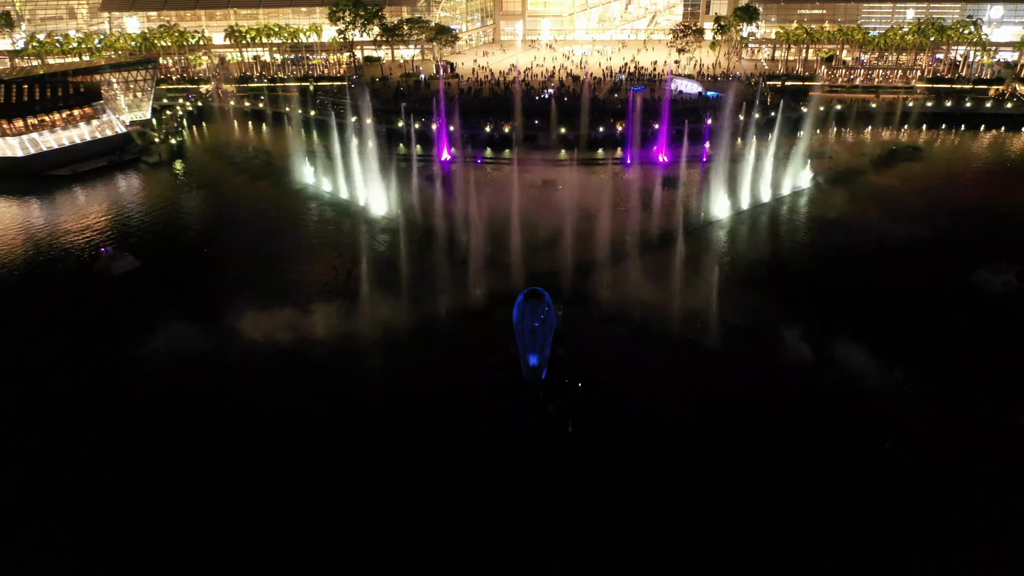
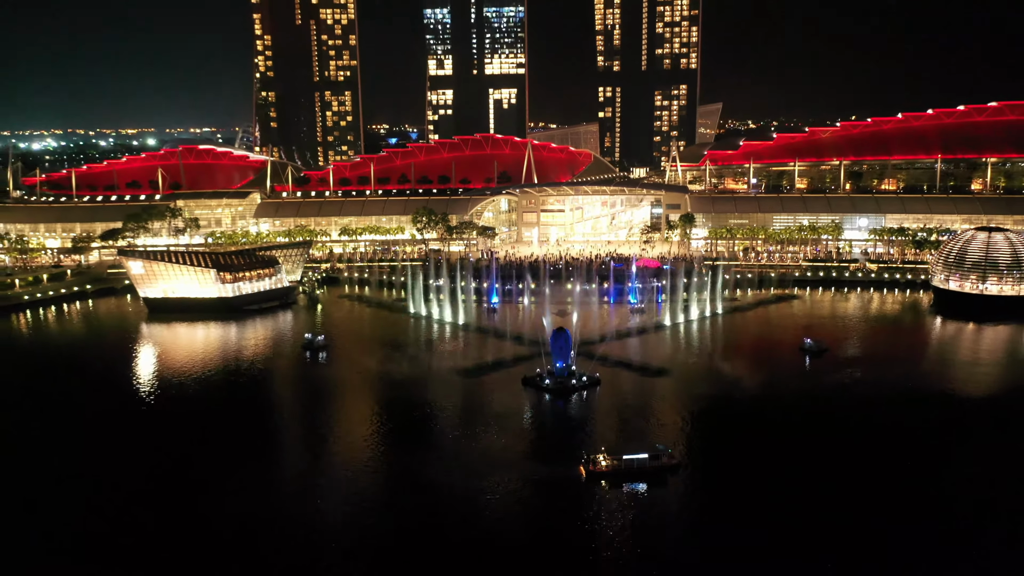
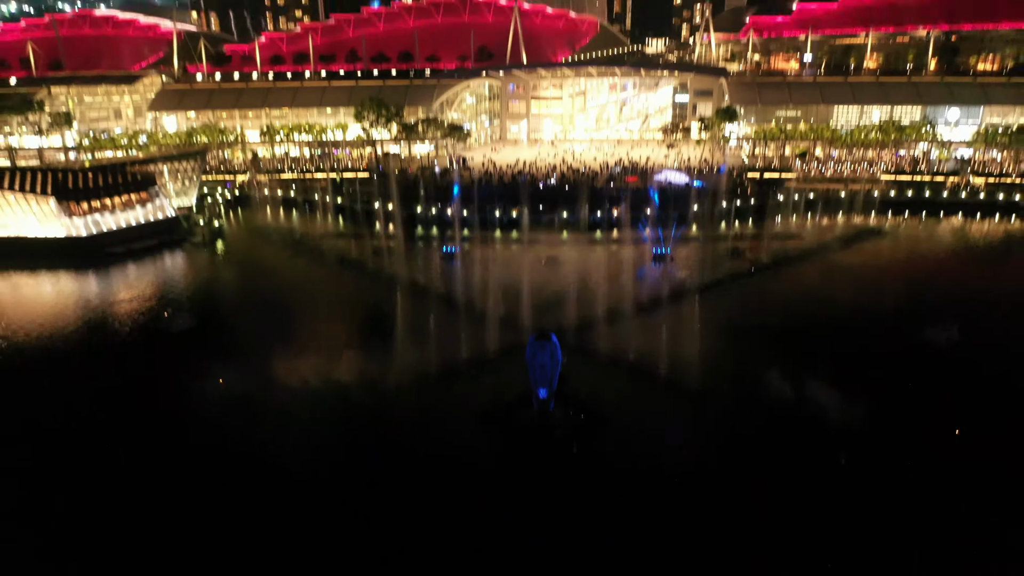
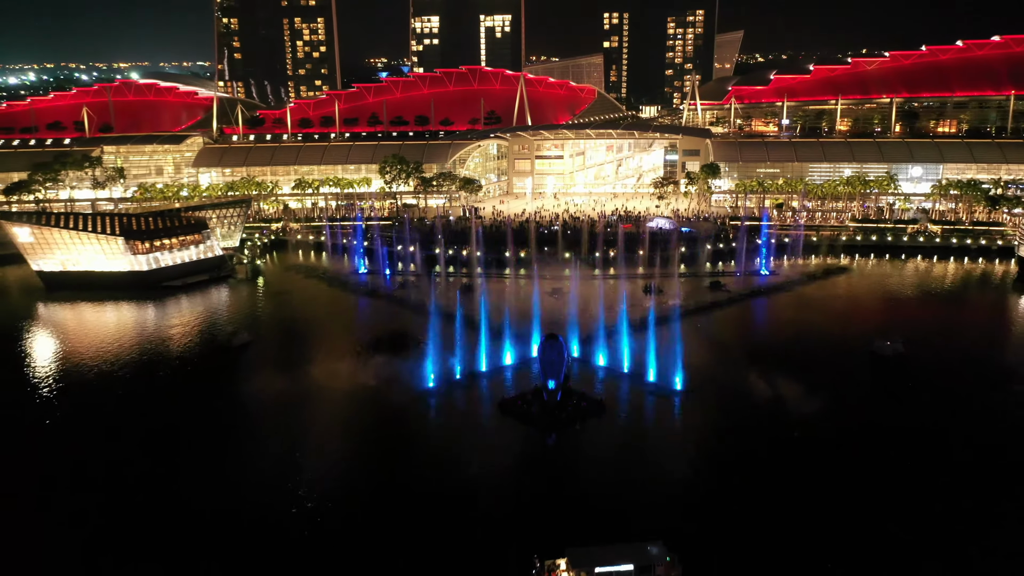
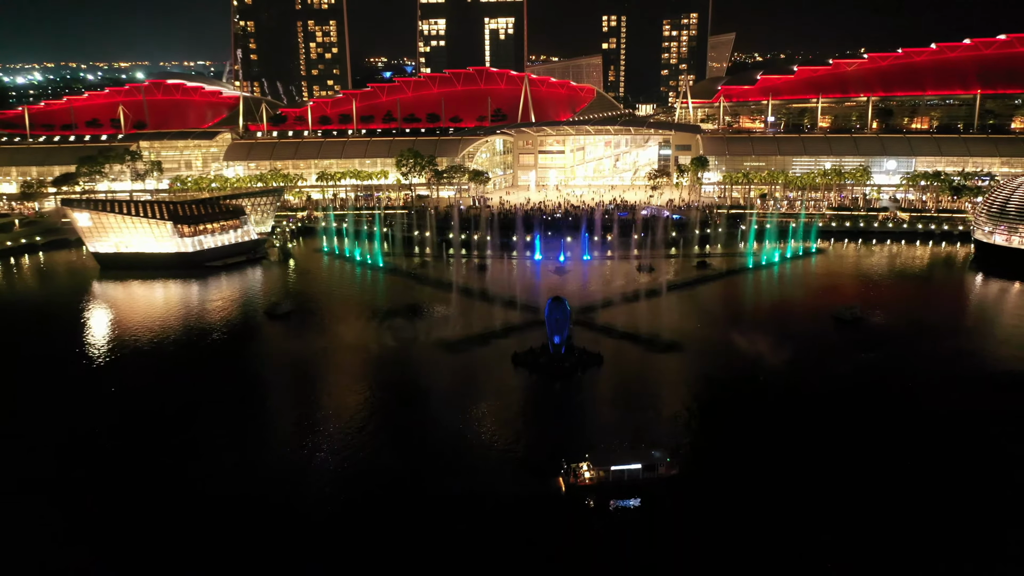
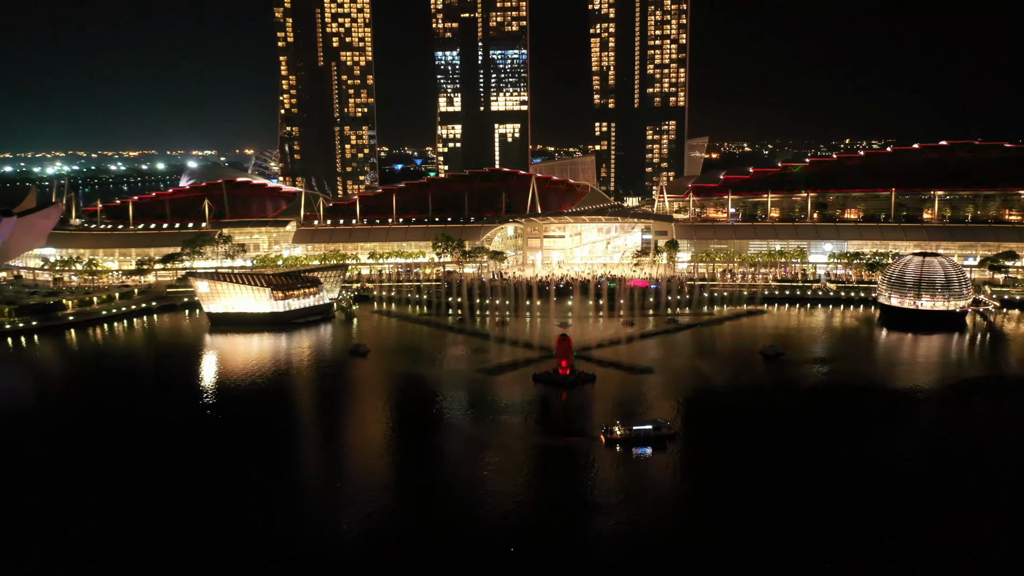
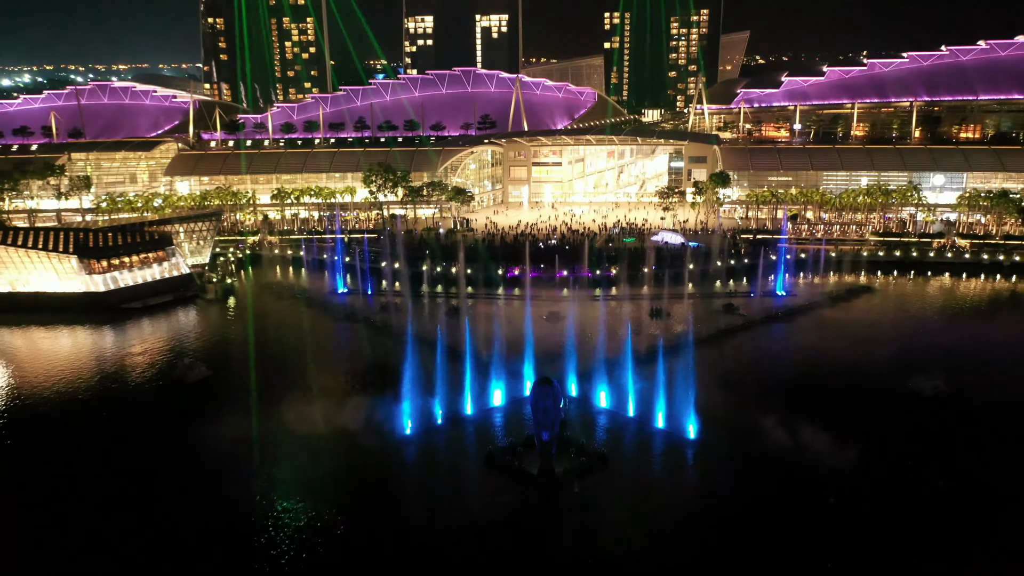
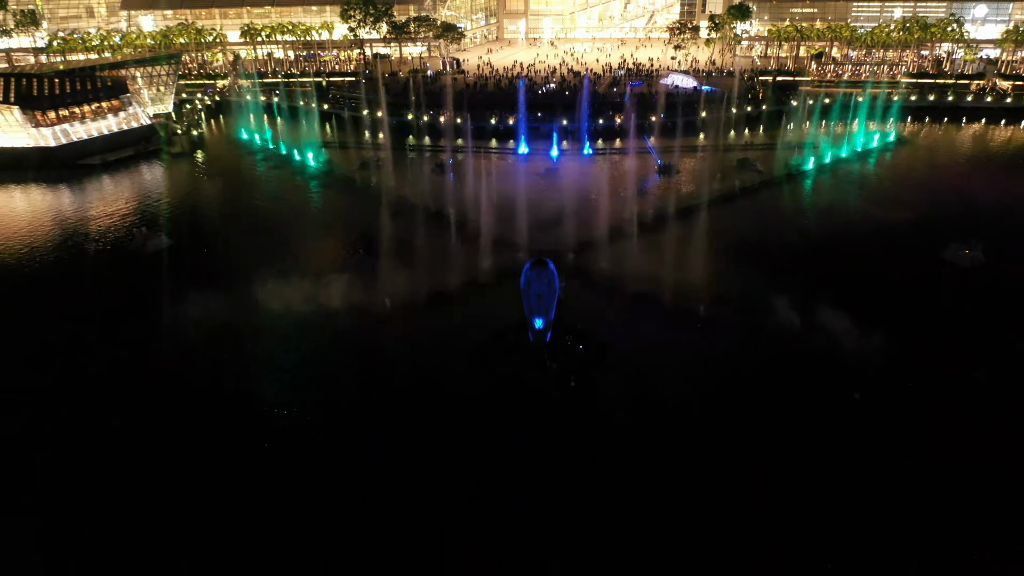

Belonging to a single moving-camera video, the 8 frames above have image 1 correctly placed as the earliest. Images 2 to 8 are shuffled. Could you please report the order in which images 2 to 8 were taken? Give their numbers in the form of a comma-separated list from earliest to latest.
8, 3, 7, 4, 5, 2, 6
